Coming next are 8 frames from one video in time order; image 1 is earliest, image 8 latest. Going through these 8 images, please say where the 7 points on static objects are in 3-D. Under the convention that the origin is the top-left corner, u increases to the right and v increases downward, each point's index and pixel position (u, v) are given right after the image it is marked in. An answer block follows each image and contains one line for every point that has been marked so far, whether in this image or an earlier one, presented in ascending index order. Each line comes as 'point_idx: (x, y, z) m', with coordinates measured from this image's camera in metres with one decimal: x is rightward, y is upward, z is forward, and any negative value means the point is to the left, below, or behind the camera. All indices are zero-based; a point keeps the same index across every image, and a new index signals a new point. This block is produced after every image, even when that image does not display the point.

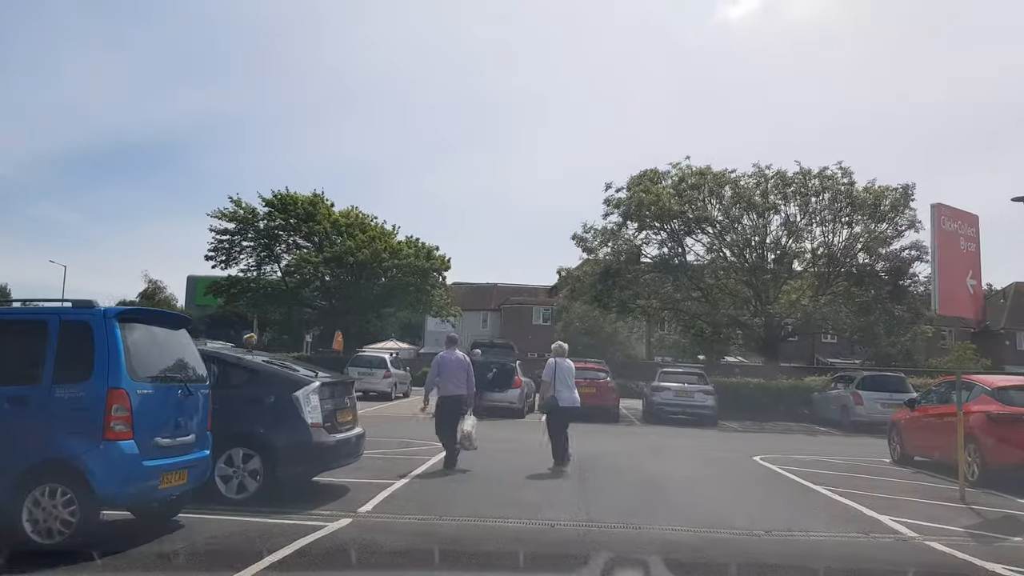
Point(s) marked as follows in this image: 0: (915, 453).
0: (+7.6, -3.1, +15.2) m
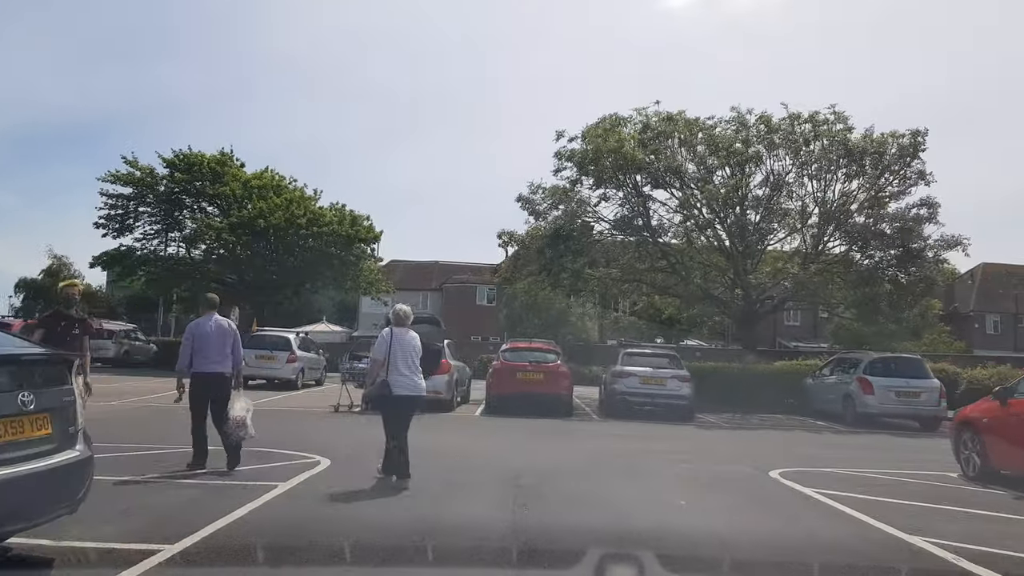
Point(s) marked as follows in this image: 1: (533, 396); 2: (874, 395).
0: (+6.3, -2.3, +10.5) m
1: (+0.4, -2.5, +18.6) m
2: (+8.5, -2.5, +19.2) m
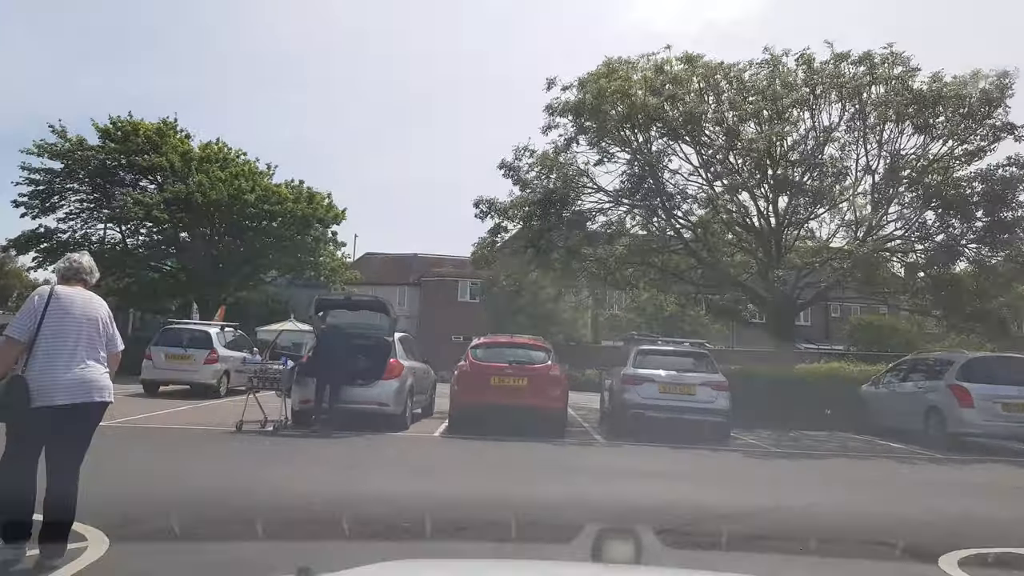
0: (+6.0, -1.8, +5.5) m
1: (0.0, -2.0, +13.6) m
2: (+8.0, -2.1, +14.2) m
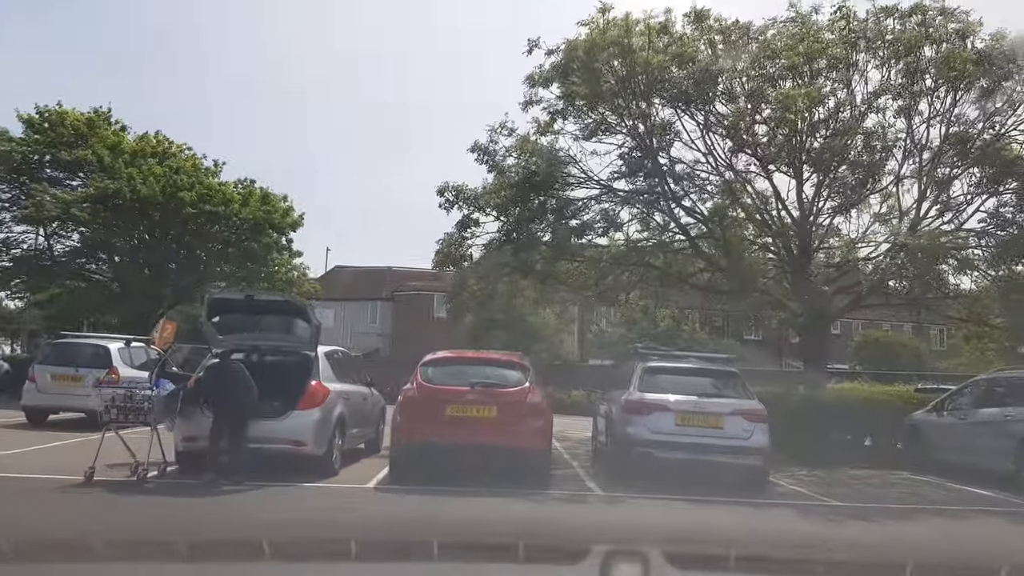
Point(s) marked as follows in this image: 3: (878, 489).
0: (+5.7, -1.6, +1.9) m
1: (-0.5, -2.0, +9.9) m
2: (+7.6, -2.0, +10.7) m
3: (+5.4, -2.9, +12.0) m
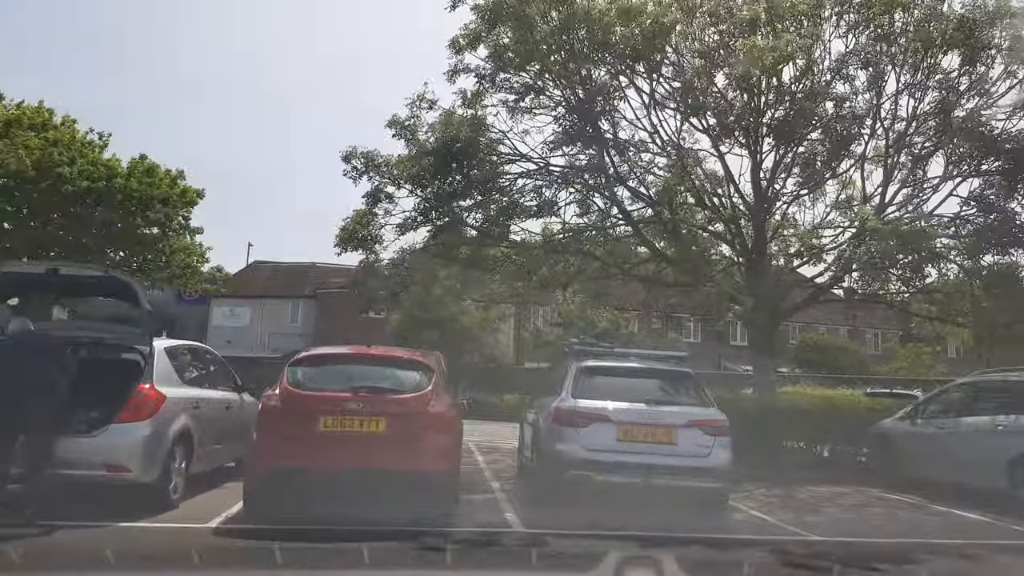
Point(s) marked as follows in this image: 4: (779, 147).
0: (+5.3, -1.4, +0.1) m
1: (-1.4, -1.7, +7.5) m
2: (+6.5, -1.9, +8.9) m
3: (+4.2, -2.8, +10.1) m
4: (+4.5, +2.3, +14.0) m
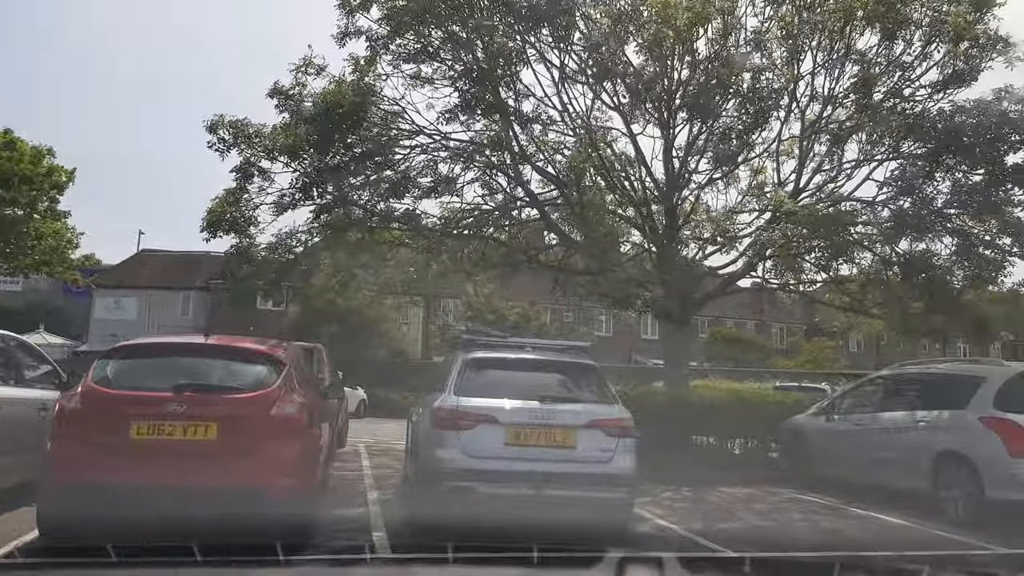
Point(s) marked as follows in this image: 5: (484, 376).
0: (+5.0, -1.3, -0.7) m
1: (-2.5, -1.5, +6.0) m
2: (+5.3, -1.7, +8.3) m
3: (+2.9, -2.6, +9.2) m
4: (+2.8, +2.5, +13.1) m
5: (-0.3, -0.8, +7.5) m
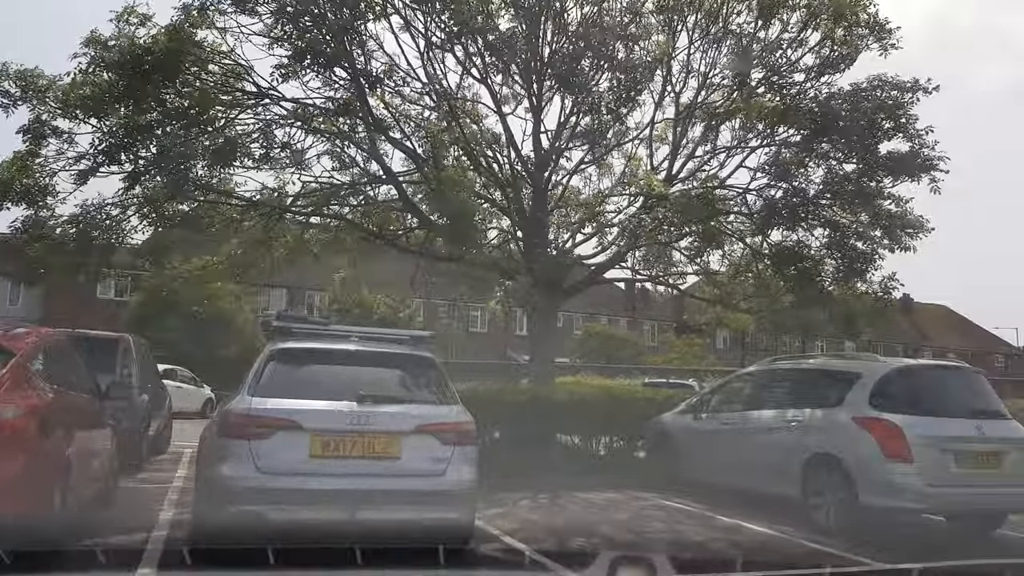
0: (+4.7, -1.2, -1.2) m
1: (-3.6, -1.3, +4.3) m
2: (+3.8, -1.6, +7.7) m
3: (+1.2, -2.4, +8.2) m
4: (+0.7, +2.7, +12.0) m
5: (-1.7, -0.6, +6.1) m
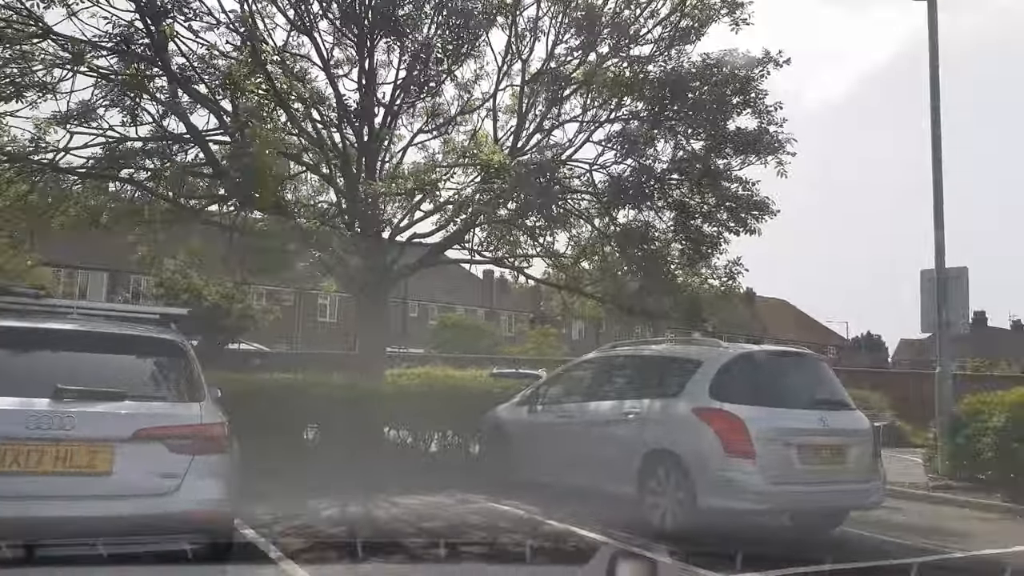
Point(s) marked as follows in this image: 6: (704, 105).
0: (+4.5, -1.1, -1.6) m
1: (-4.6, -1.1, +2.5) m
2: (+2.1, -1.4, +7.0) m
3: (-0.5, -2.2, +7.2) m
4: (-1.6, +2.9, +10.8) m
5: (-3.0, -0.4, +4.6) m
6: (+2.3, +2.4, +11.0) m
